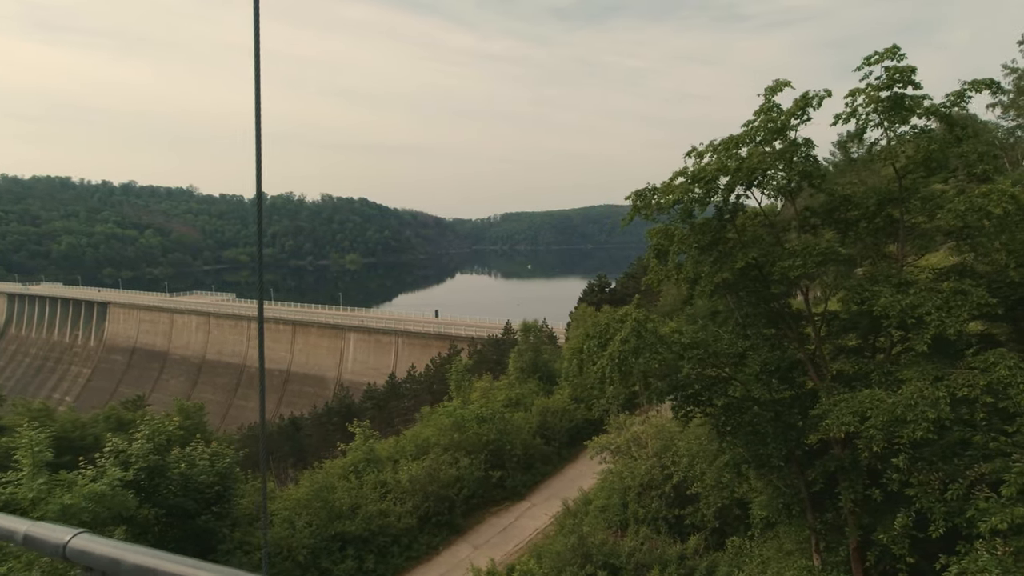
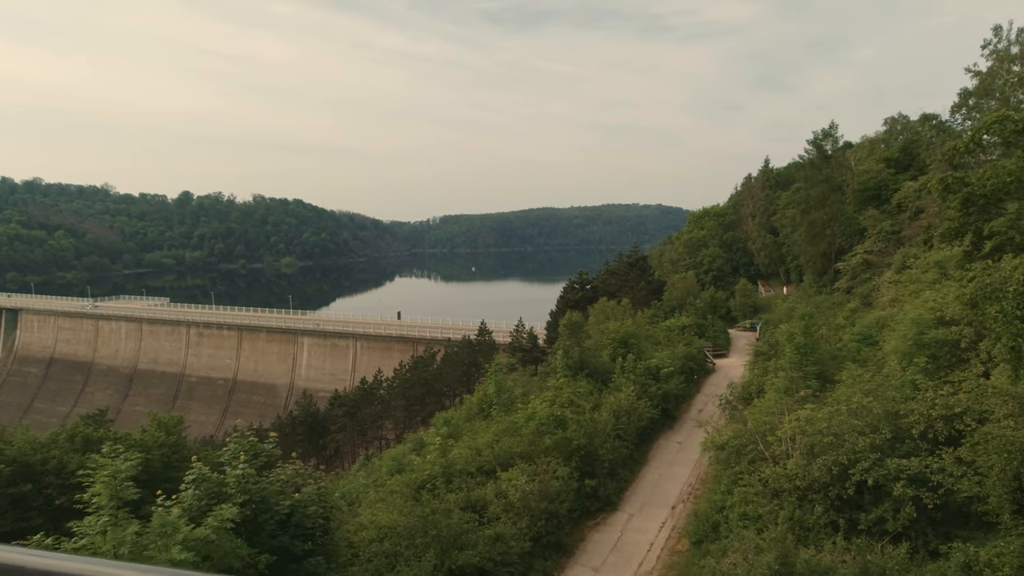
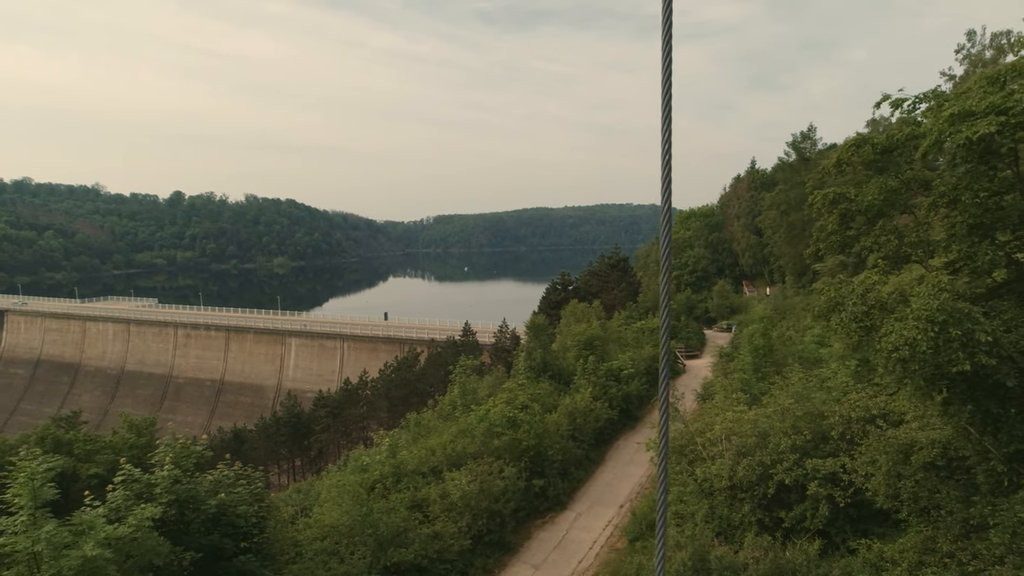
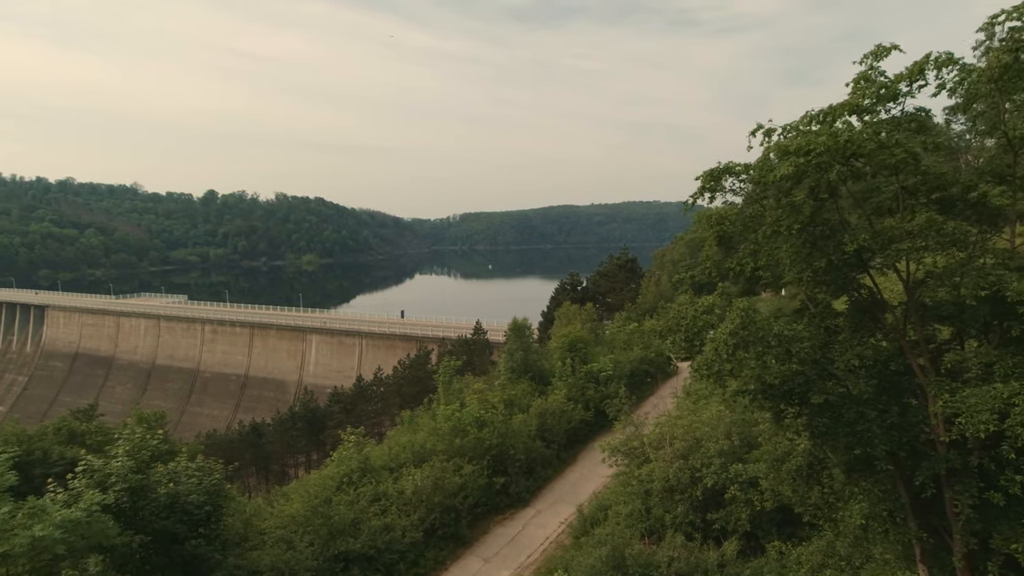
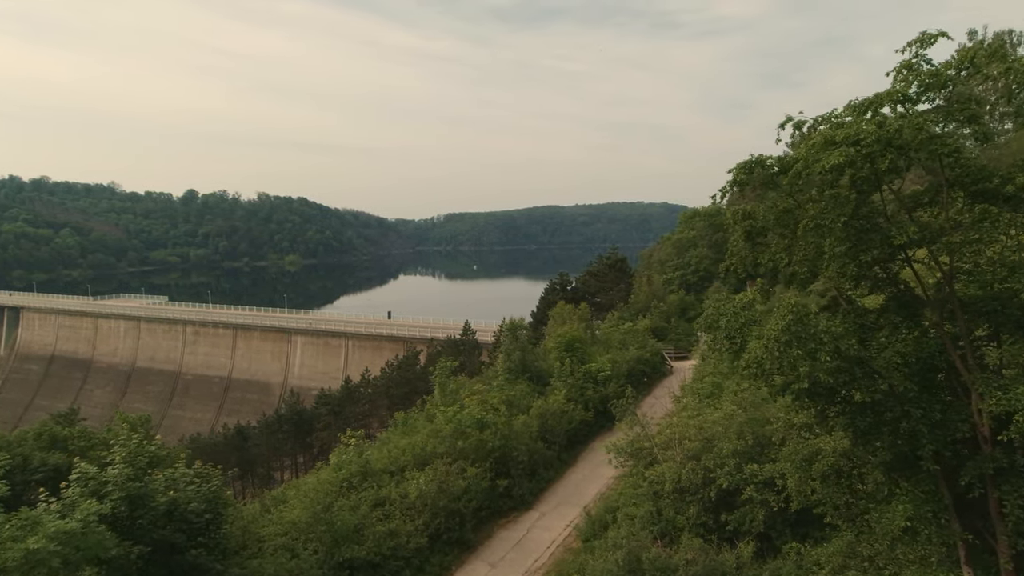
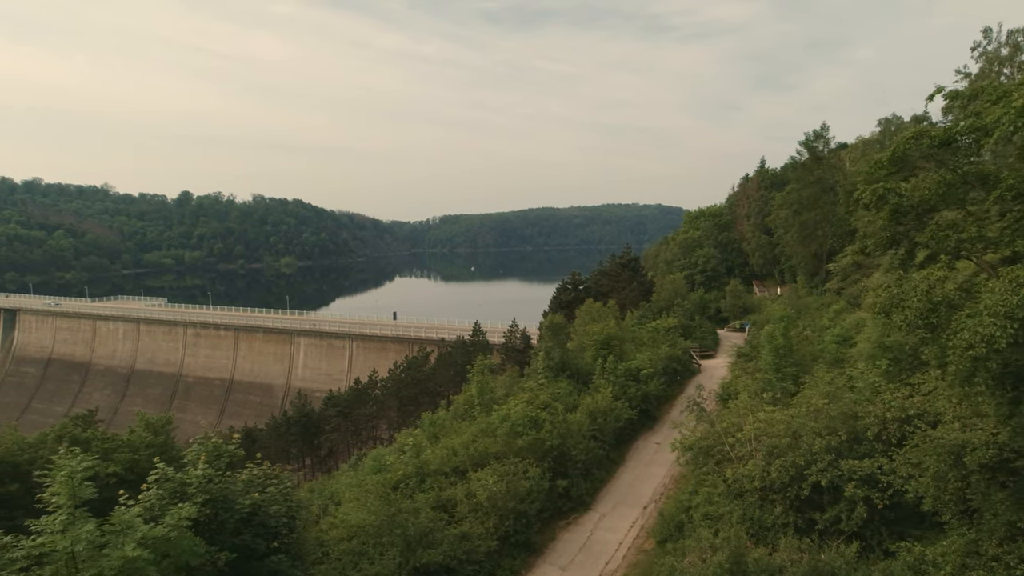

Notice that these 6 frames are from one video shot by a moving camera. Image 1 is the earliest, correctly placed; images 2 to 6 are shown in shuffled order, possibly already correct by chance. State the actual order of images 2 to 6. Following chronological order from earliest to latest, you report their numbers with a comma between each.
4, 5, 3, 6, 2
